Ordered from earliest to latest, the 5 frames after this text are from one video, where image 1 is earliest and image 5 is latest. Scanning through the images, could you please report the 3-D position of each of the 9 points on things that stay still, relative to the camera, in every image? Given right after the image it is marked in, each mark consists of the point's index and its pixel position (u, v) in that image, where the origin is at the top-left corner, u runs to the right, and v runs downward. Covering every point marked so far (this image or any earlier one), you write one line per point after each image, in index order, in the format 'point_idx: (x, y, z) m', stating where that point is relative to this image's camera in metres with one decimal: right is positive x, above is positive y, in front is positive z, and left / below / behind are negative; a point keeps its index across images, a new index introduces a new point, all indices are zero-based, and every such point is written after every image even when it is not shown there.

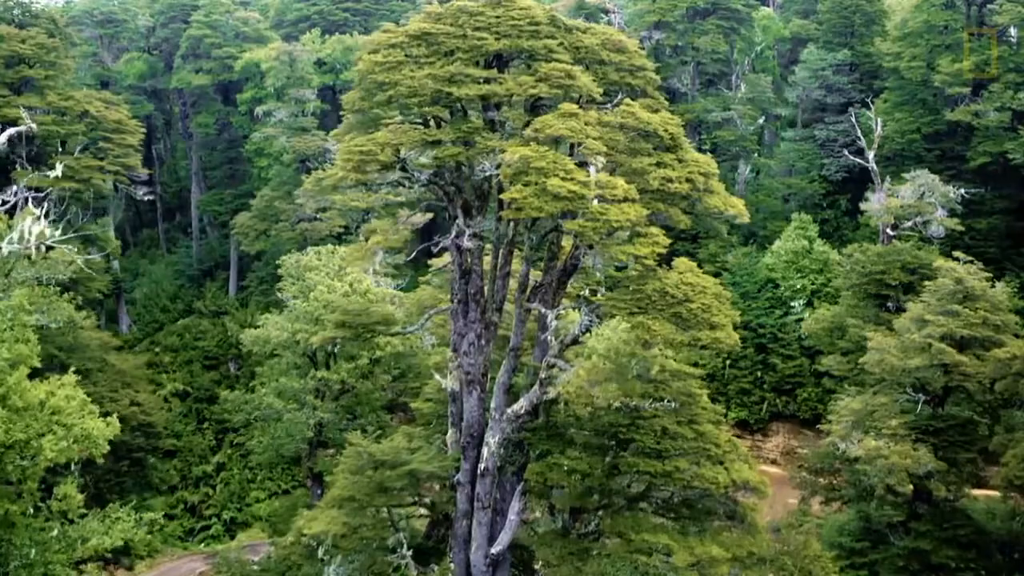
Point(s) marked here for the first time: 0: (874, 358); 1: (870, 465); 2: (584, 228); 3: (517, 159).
0: (+7.6, -1.5, +19.4) m
1: (+7.1, -3.5, +18.3) m
2: (+0.9, +0.8, +12.1) m
3: (+0.1, +1.7, +12.2) m
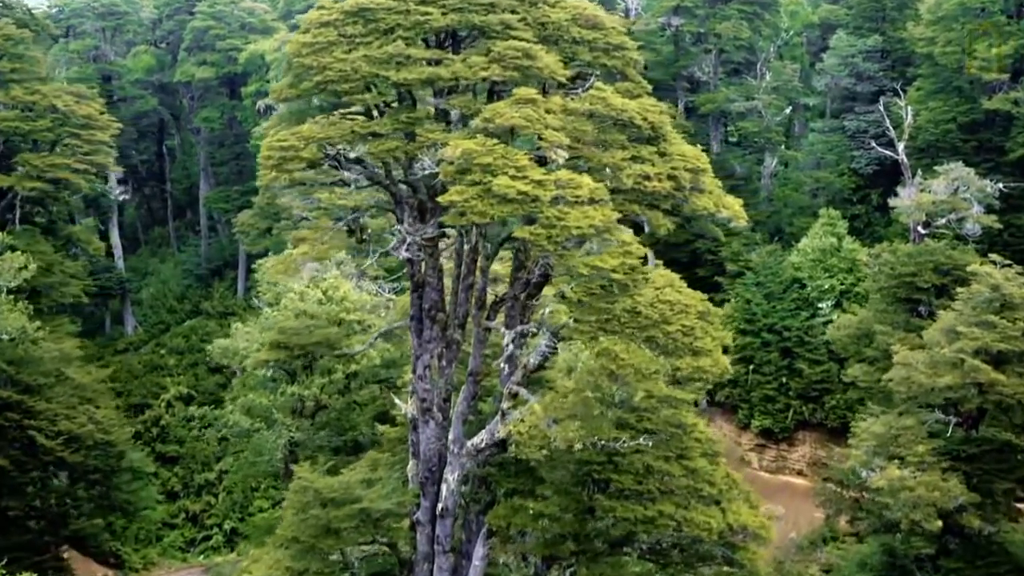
0: (+7.2, -1.6, +17.2) m
1: (+6.7, -3.7, +16.1) m
2: (+0.3, +0.6, +10.1) m
3: (-0.6, +1.5, +10.3) m
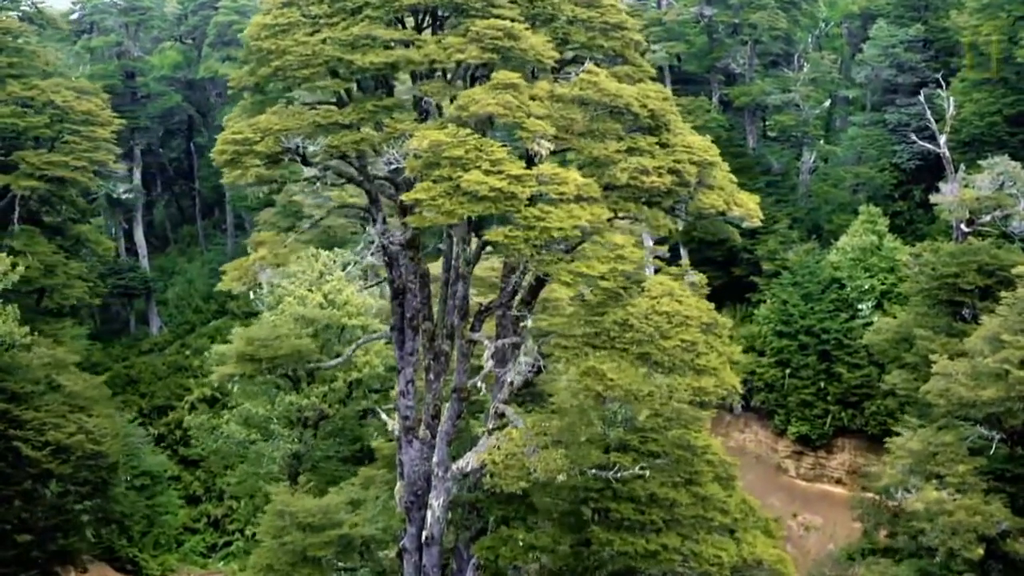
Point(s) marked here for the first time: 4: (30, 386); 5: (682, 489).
0: (+7.3, -1.7, +15.7) m
1: (+6.7, -3.8, +14.6) m
2: (0.0, +0.5, +8.9) m
3: (-0.9, +1.4, +9.1) m
4: (-9.6, -2.0, +18.2) m
5: (+2.2, -2.6, +11.7) m
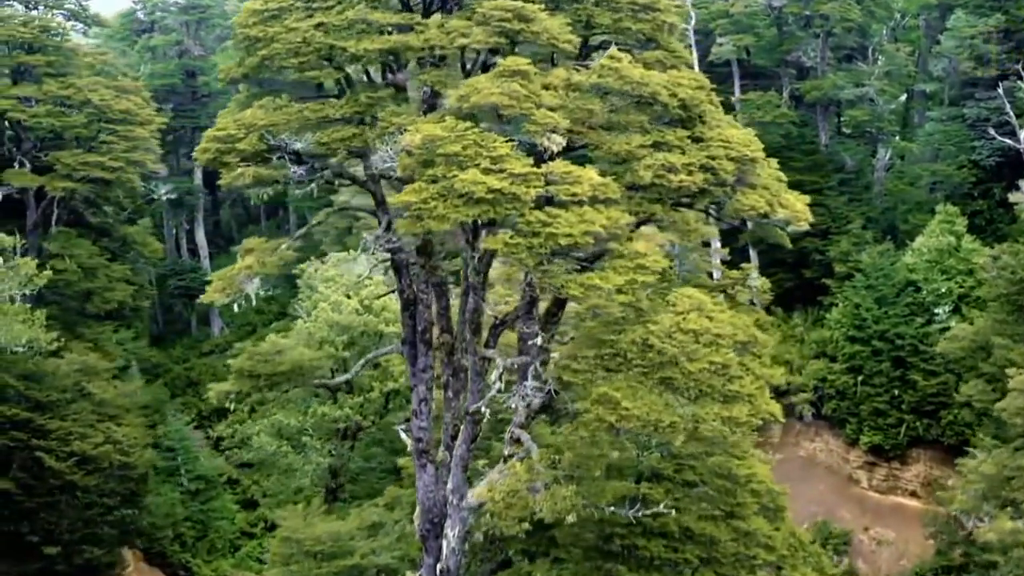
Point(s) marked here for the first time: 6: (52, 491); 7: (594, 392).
0: (+7.8, -1.9, +14.0) m
1: (+7.1, -3.9, +13.0) m
2: (0.0, +0.3, +7.8) m
3: (-0.8, +1.3, +8.0) m
4: (-8.8, -2.1, +17.8) m
5: (+2.4, -2.7, +10.4) m
6: (-8.7, -3.9, +17.4) m
7: (+0.8, -0.9, +8.1) m
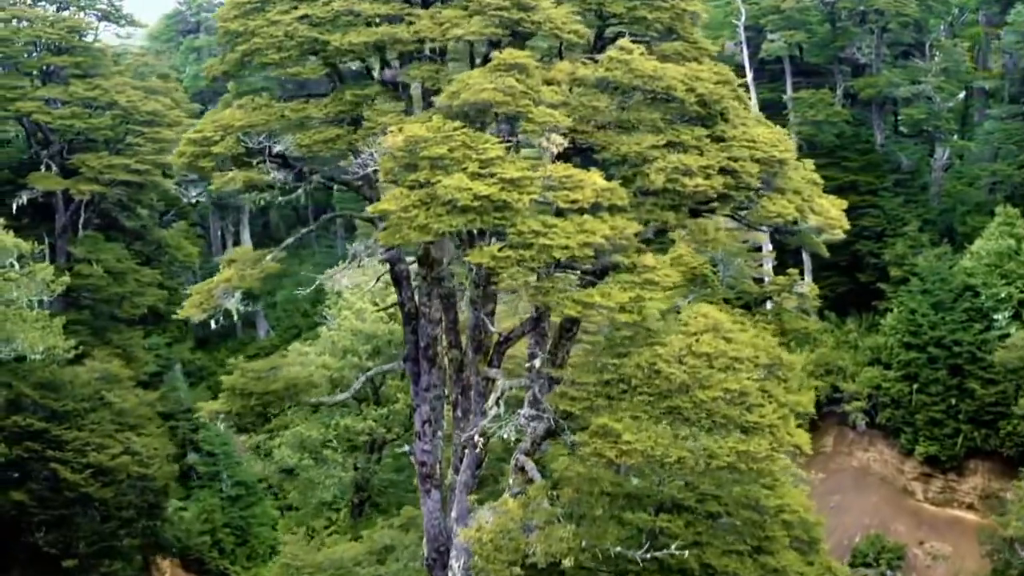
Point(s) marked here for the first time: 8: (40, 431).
0: (+8.0, -2.0, +12.8) m
1: (+7.3, -4.1, +11.8) m
2: (-0.1, +0.2, +7.0) m
3: (-0.9, +1.1, +7.3) m
4: (-8.4, -2.2, +17.5) m
5: (+2.4, -2.8, +9.5) m
6: (-8.3, -4.0, +17.1) m
7: (+0.7, -1.0, +7.2) m
8: (-8.7, -2.6, +16.8) m
